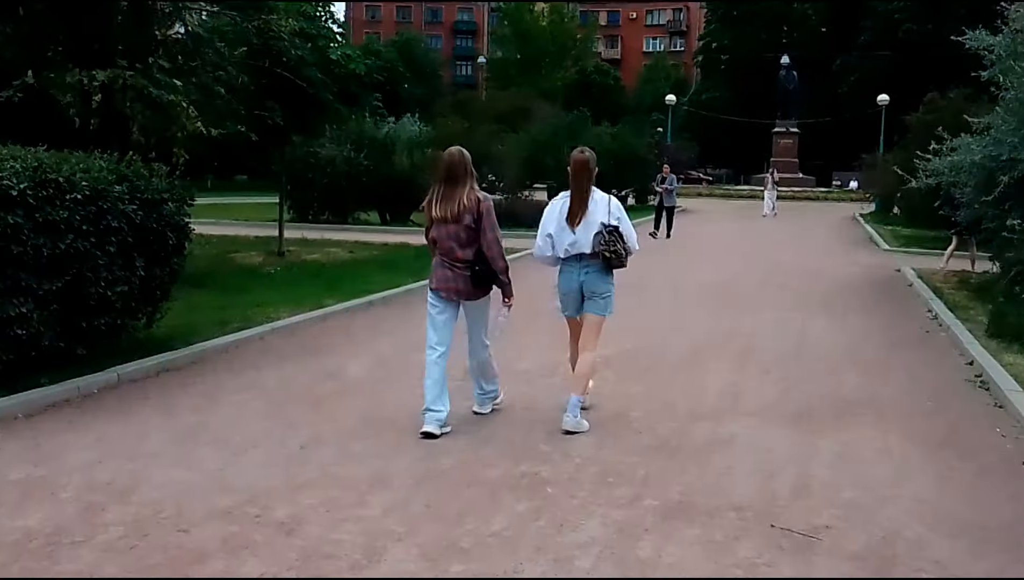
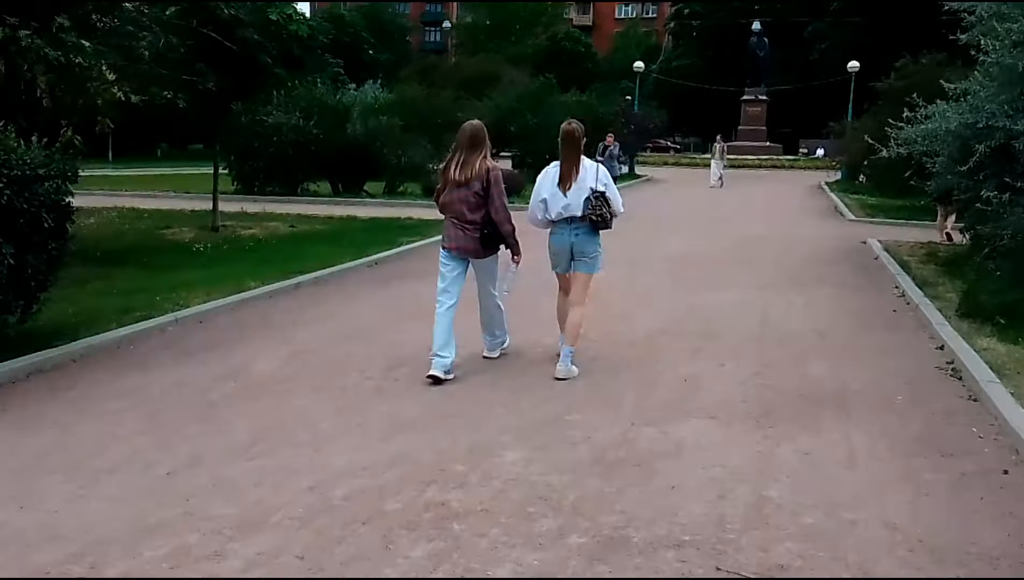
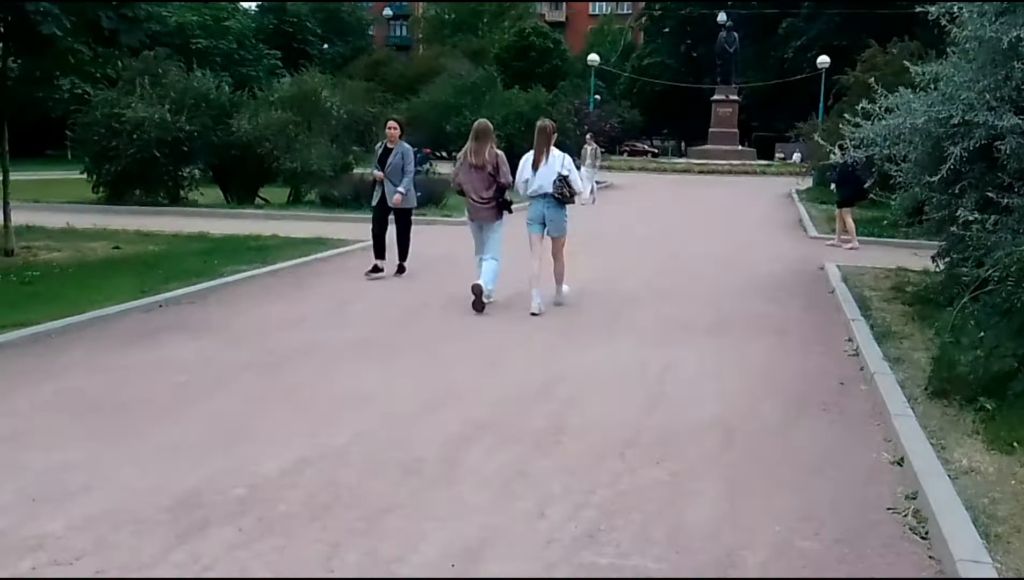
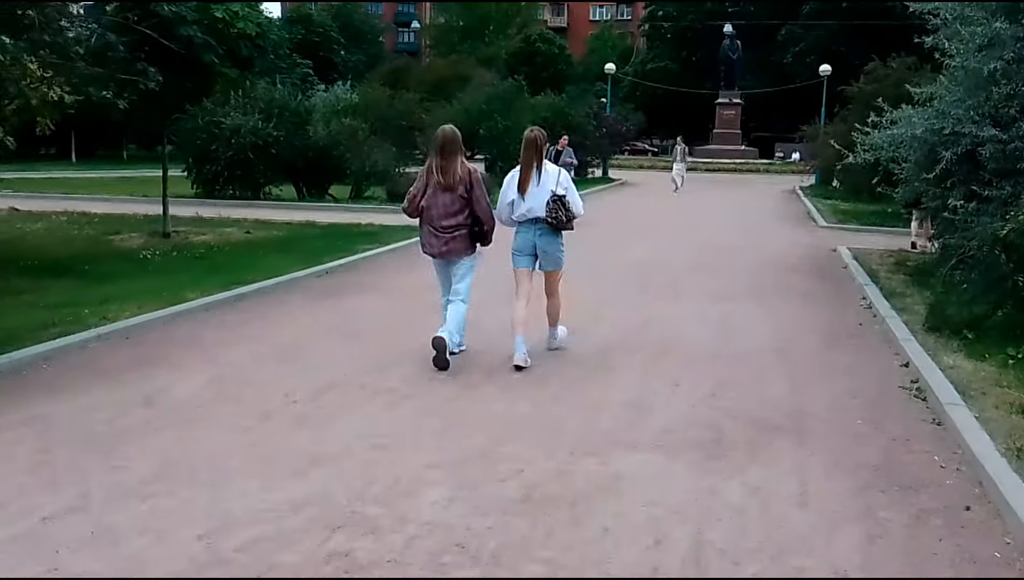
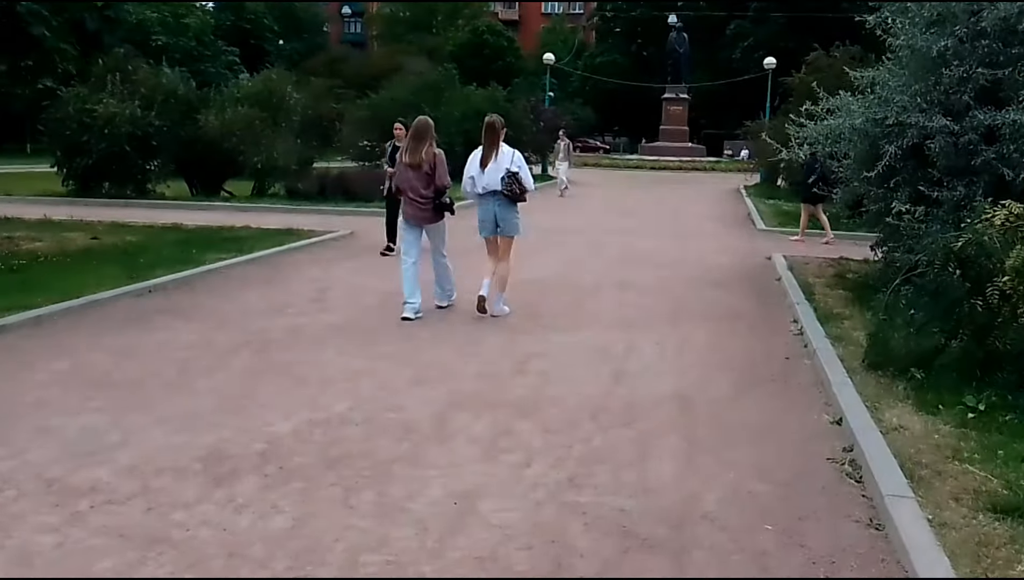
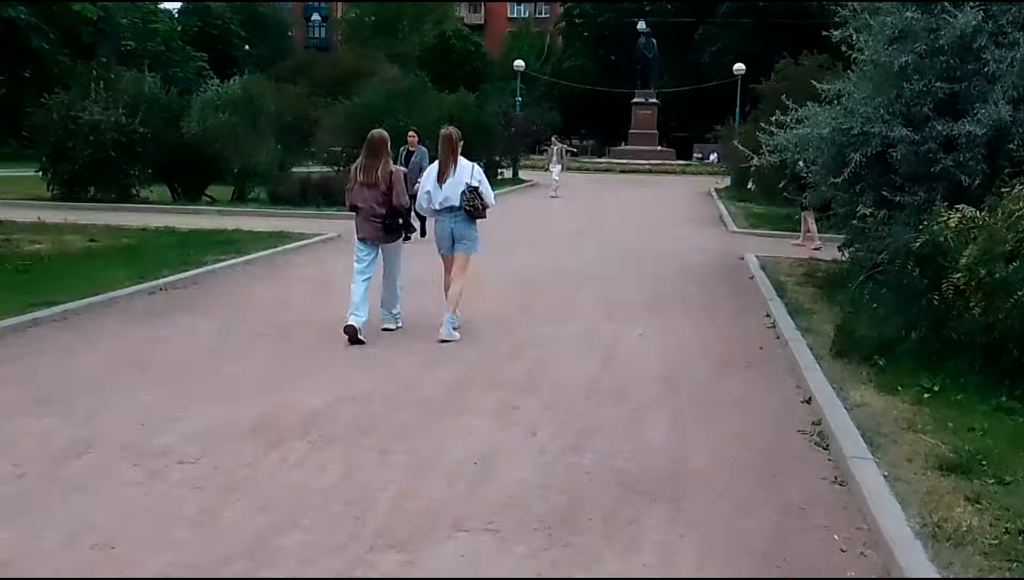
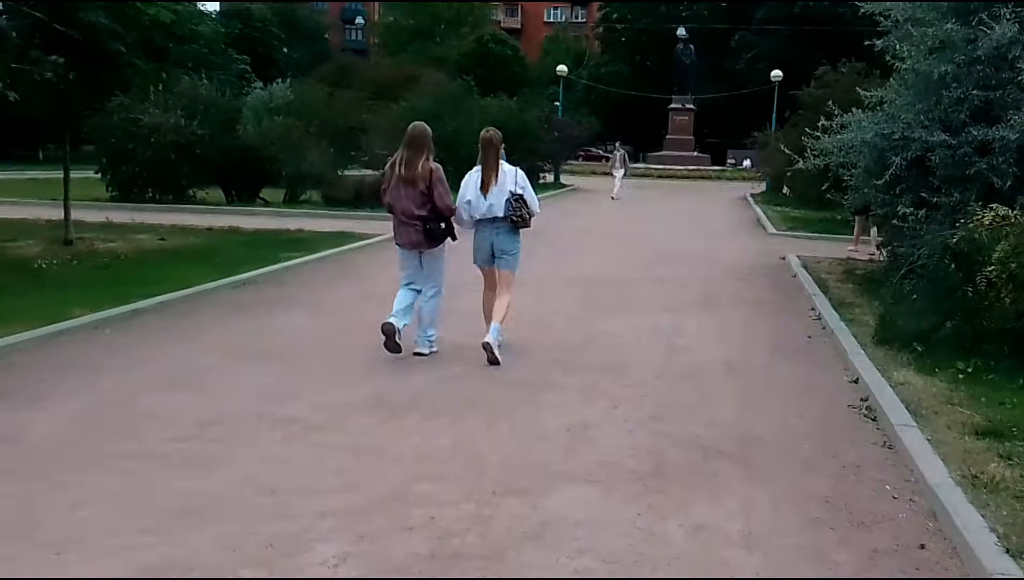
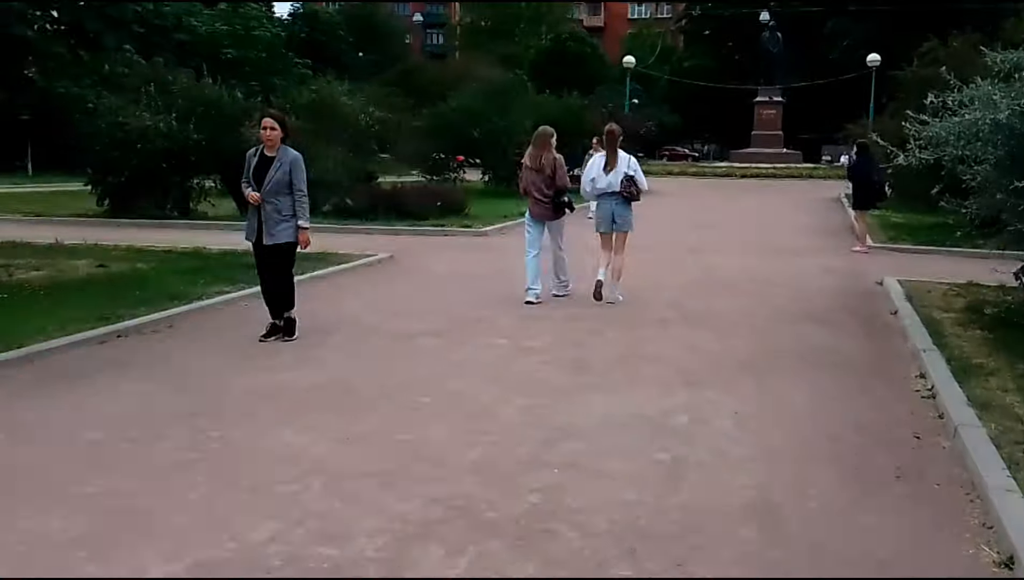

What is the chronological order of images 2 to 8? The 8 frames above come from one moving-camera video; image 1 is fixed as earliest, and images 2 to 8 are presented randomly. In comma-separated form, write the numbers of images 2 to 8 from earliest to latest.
2, 4, 7, 6, 5, 3, 8
